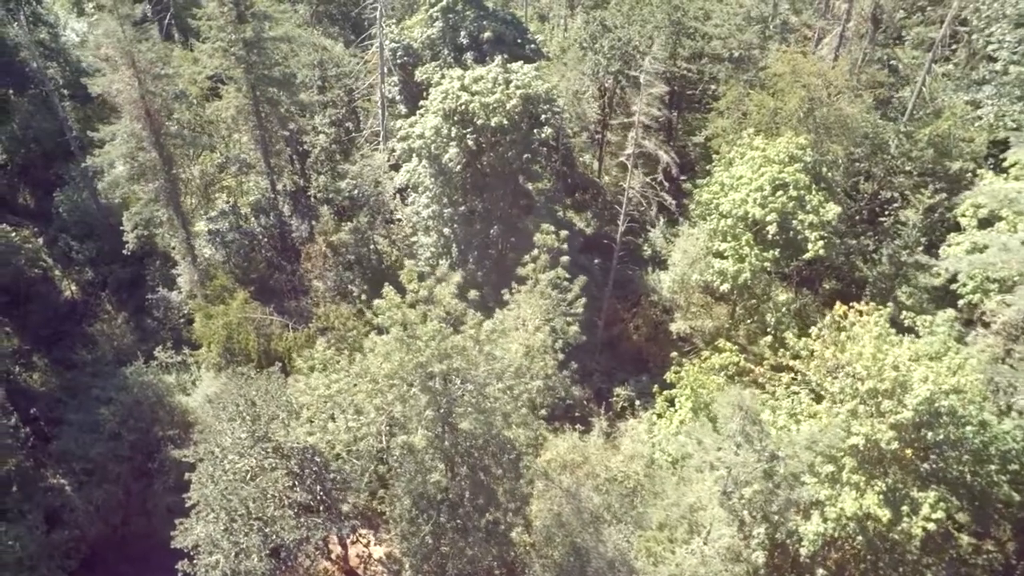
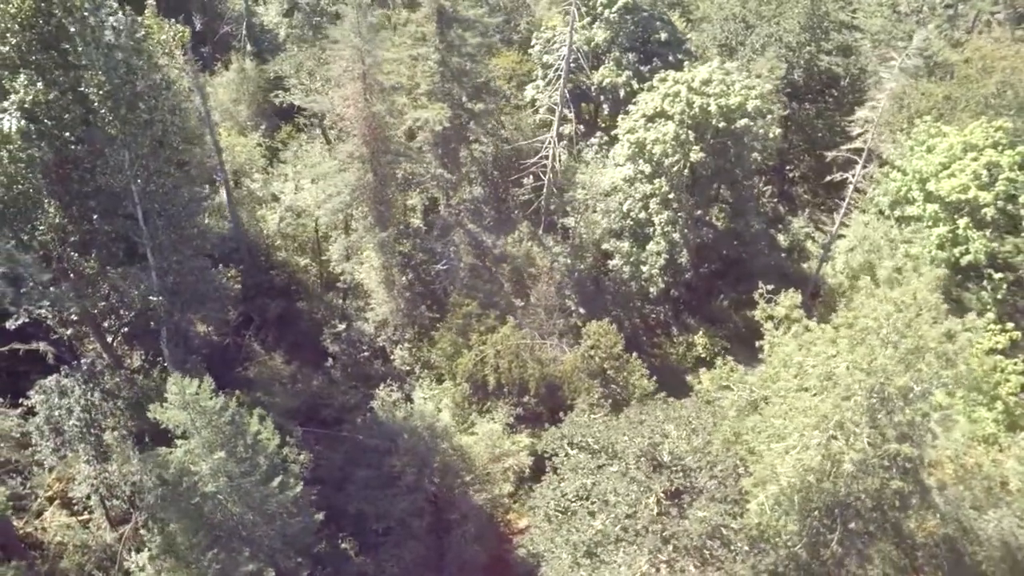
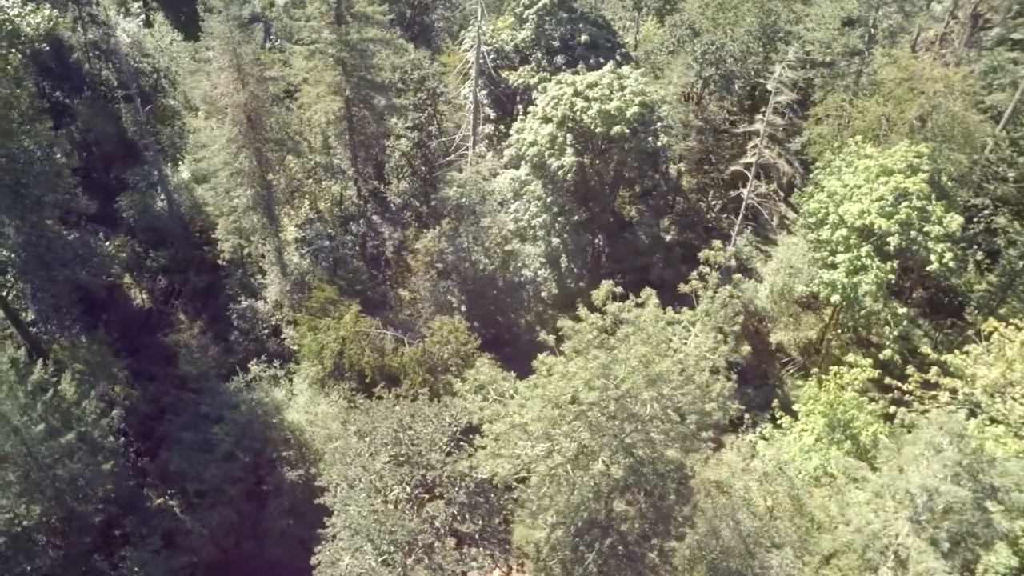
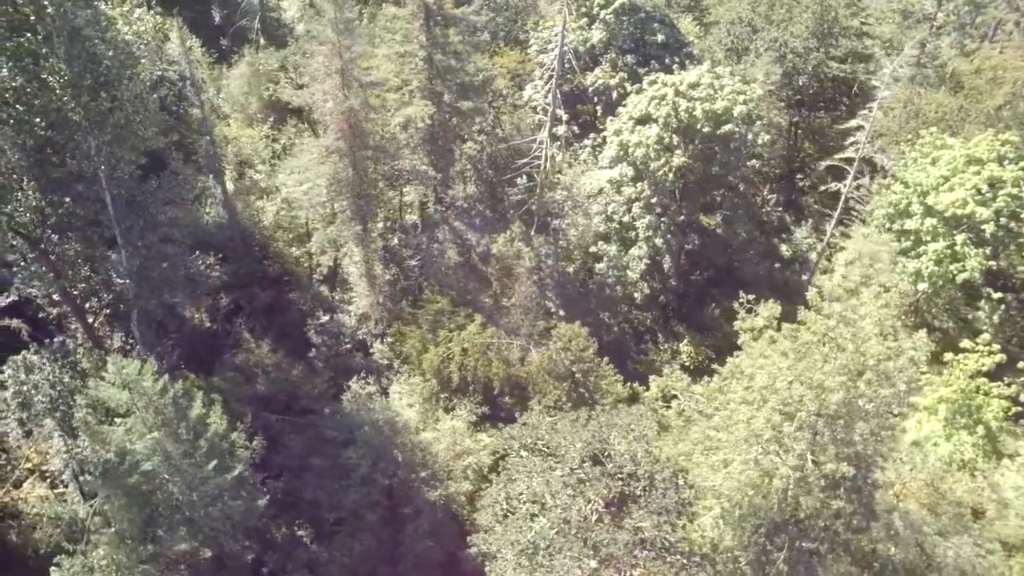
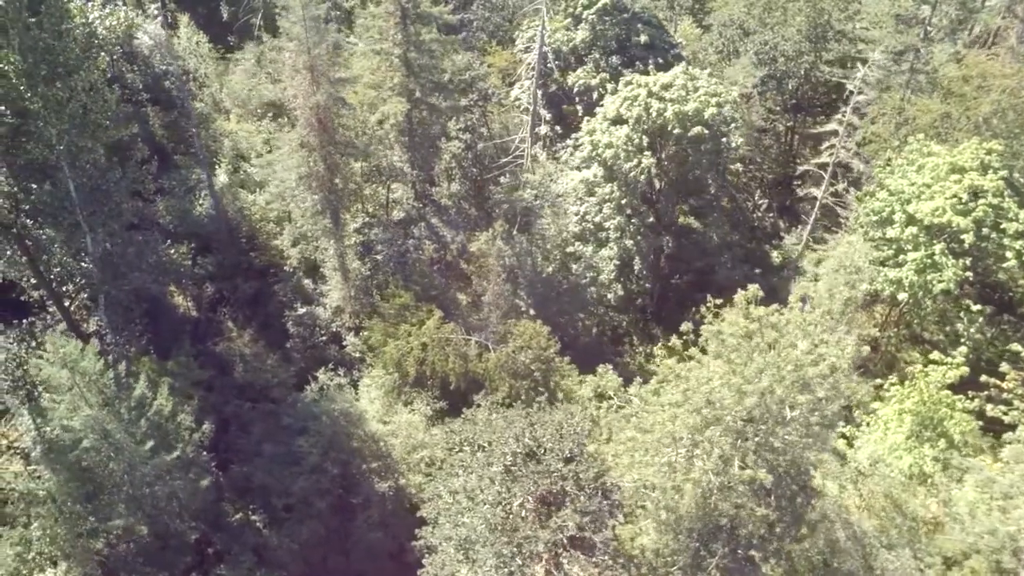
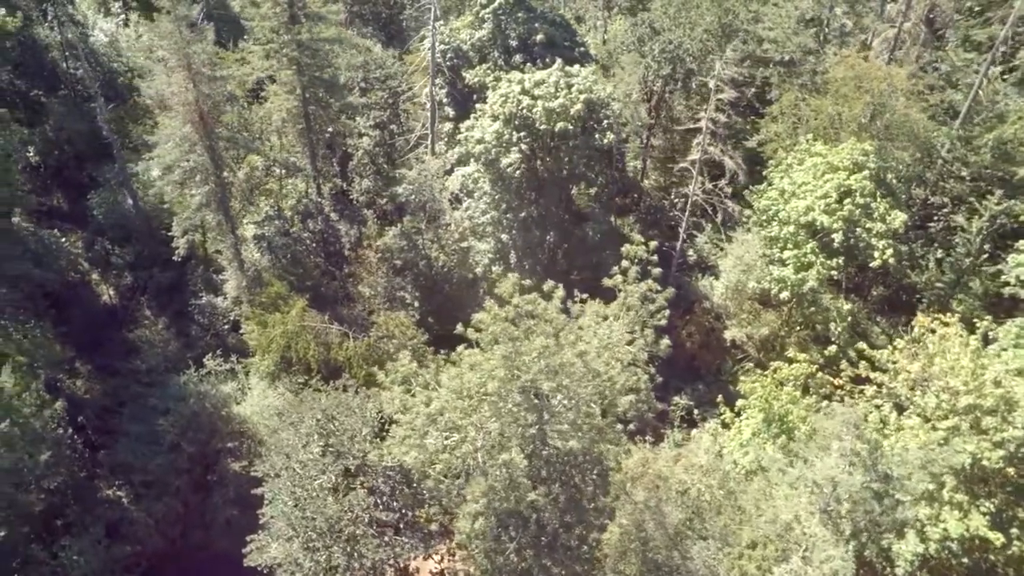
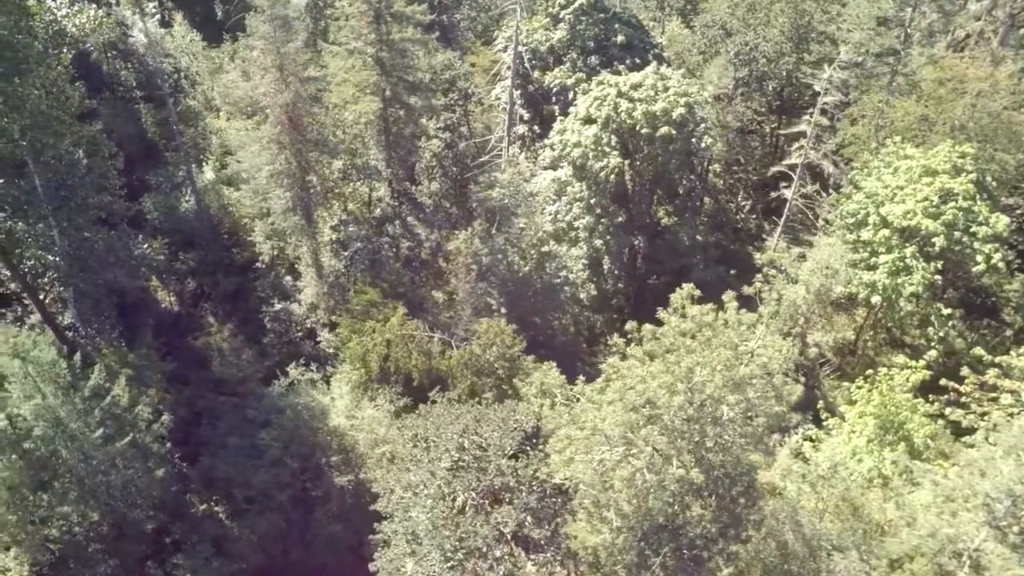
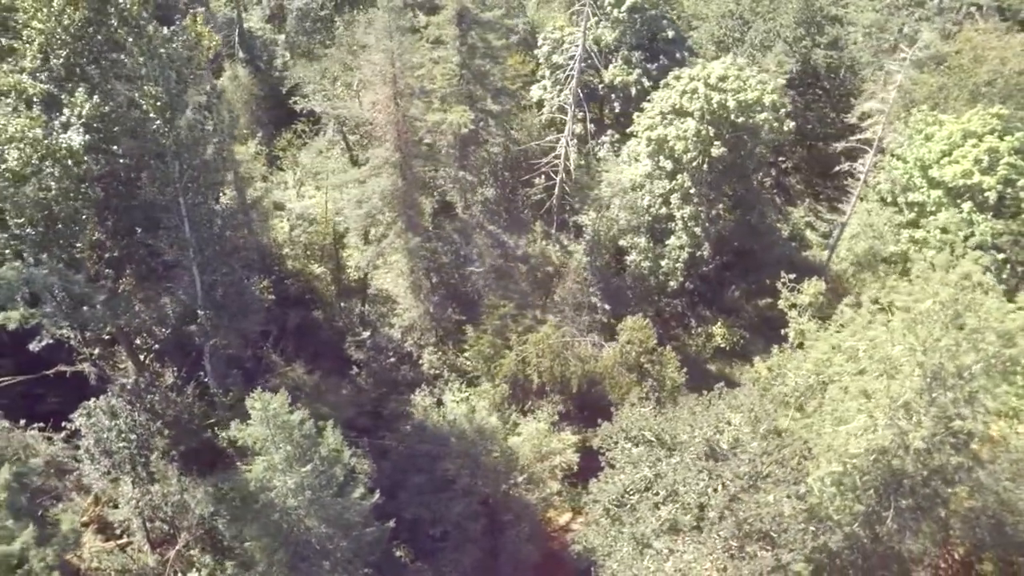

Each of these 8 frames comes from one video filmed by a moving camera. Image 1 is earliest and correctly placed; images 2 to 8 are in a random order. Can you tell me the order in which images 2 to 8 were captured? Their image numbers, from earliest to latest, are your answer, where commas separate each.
6, 3, 7, 5, 4, 2, 8
